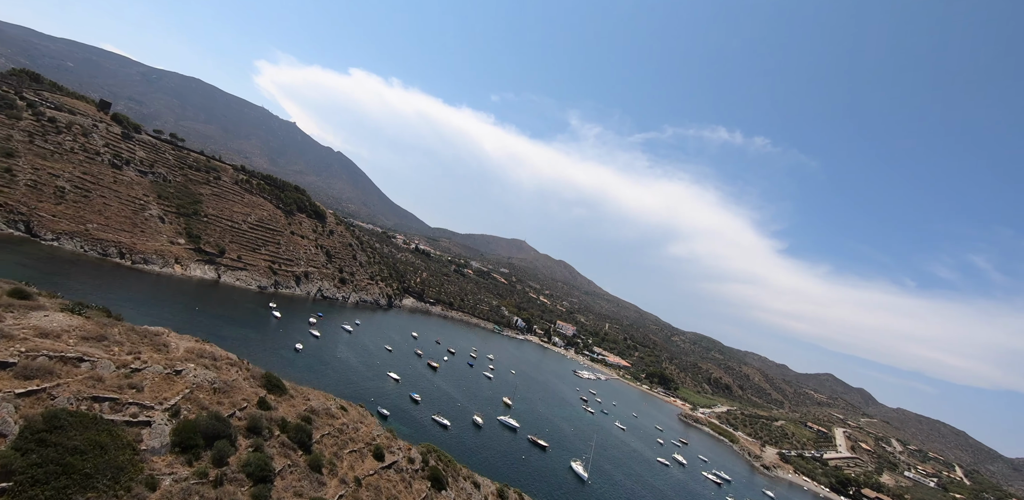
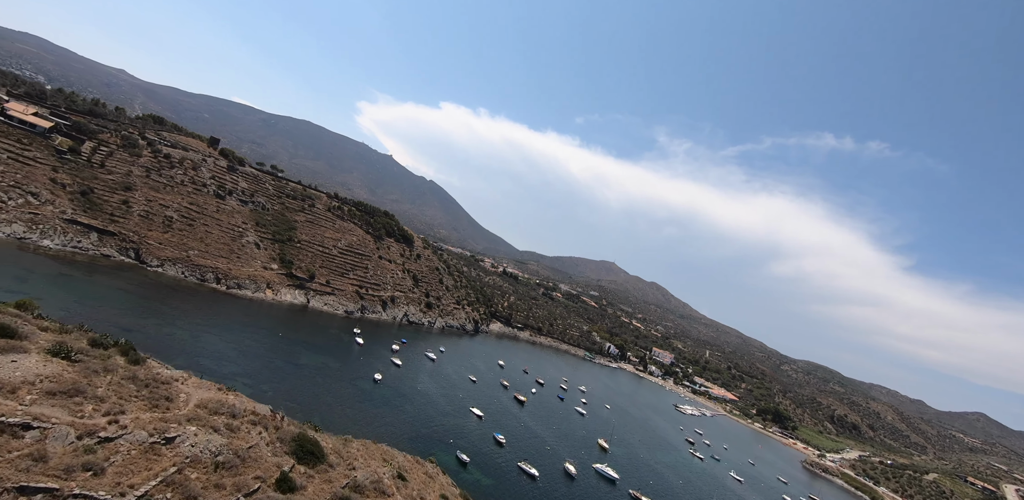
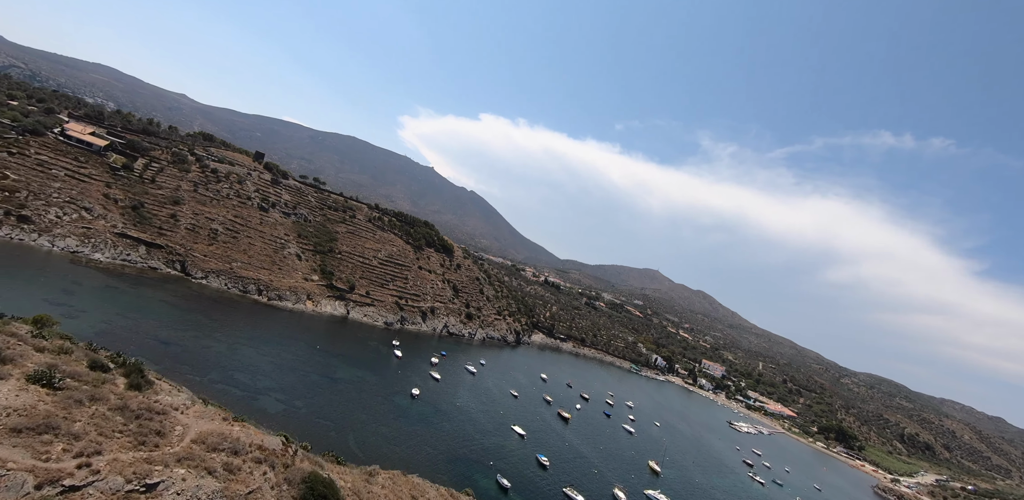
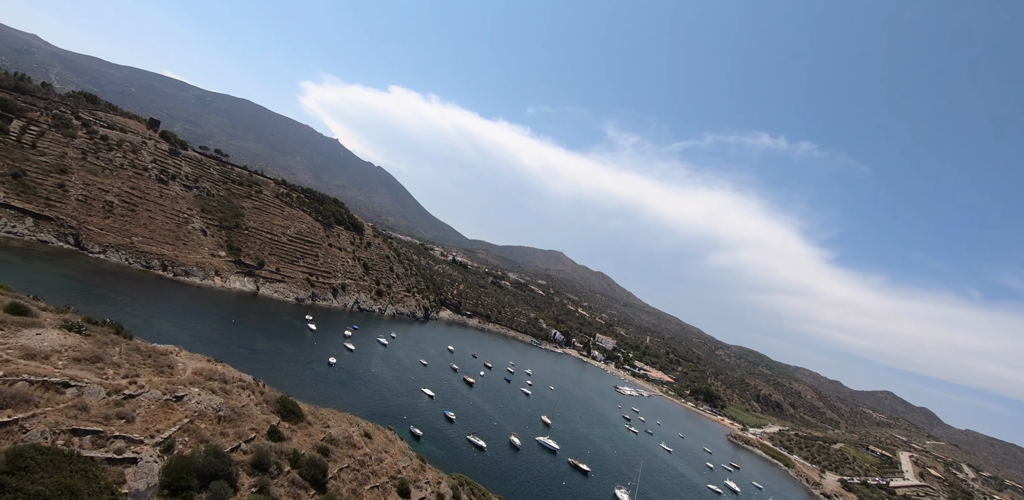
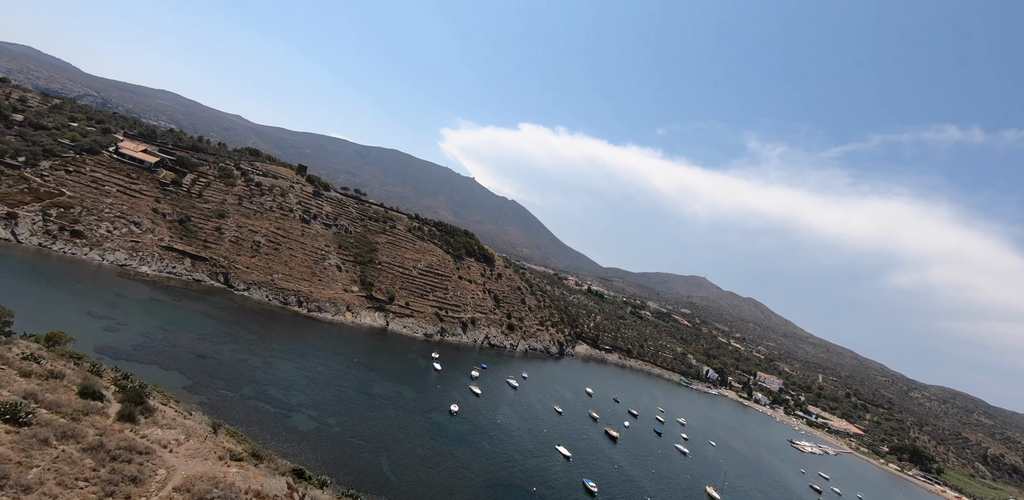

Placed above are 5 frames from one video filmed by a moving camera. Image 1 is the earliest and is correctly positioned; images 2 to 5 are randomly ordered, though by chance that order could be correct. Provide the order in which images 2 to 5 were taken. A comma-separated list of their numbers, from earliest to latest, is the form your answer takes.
4, 2, 3, 5
